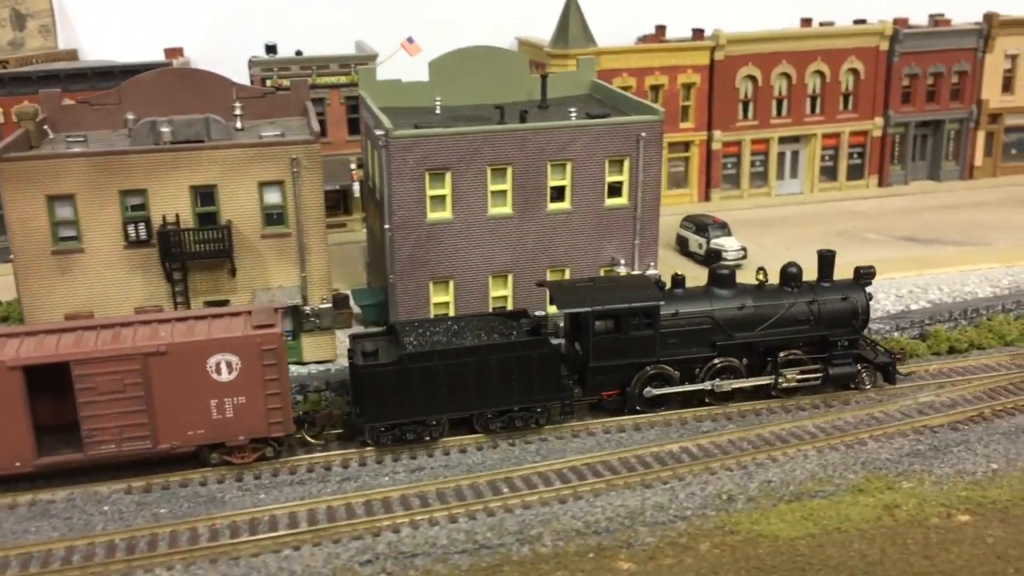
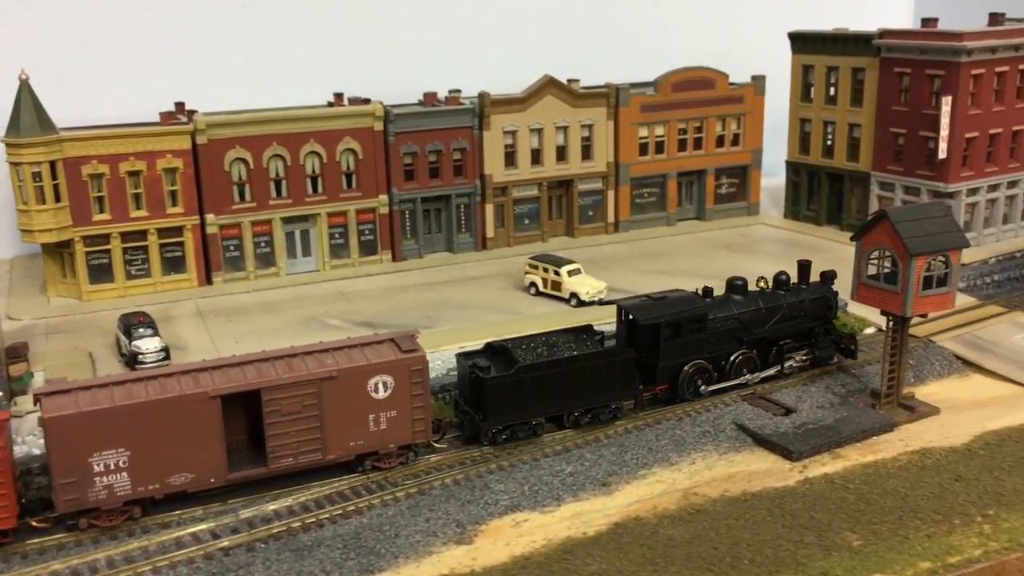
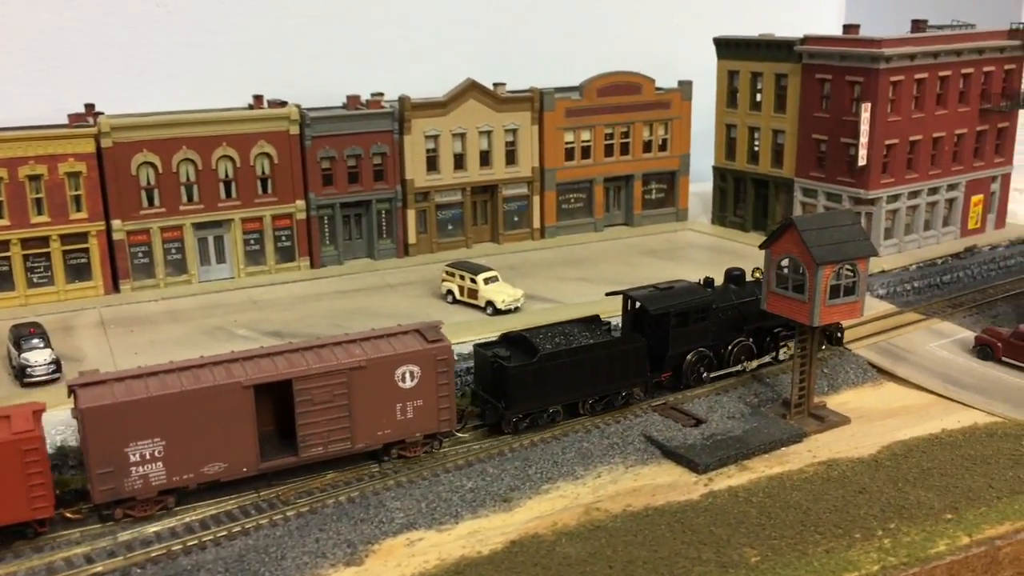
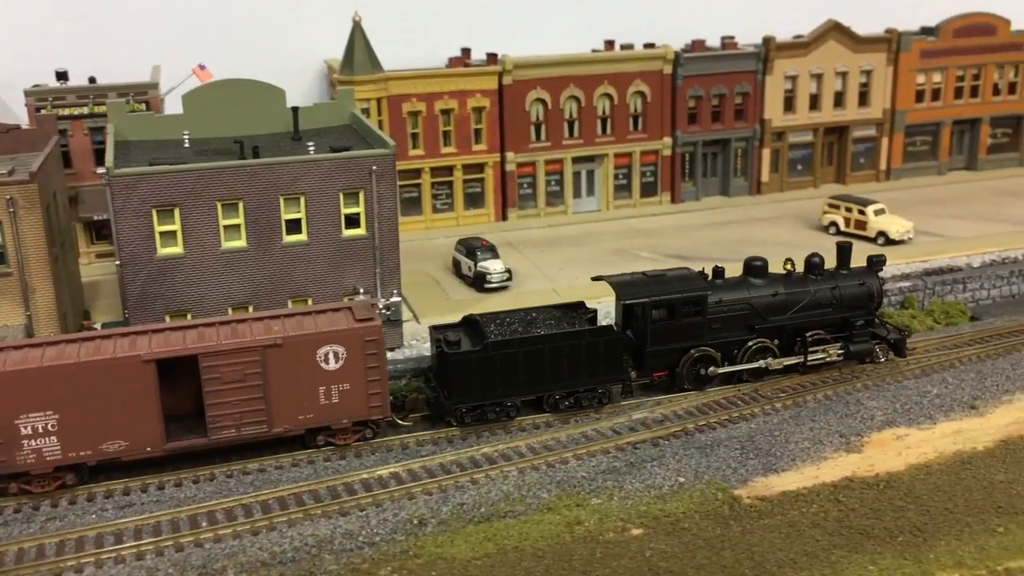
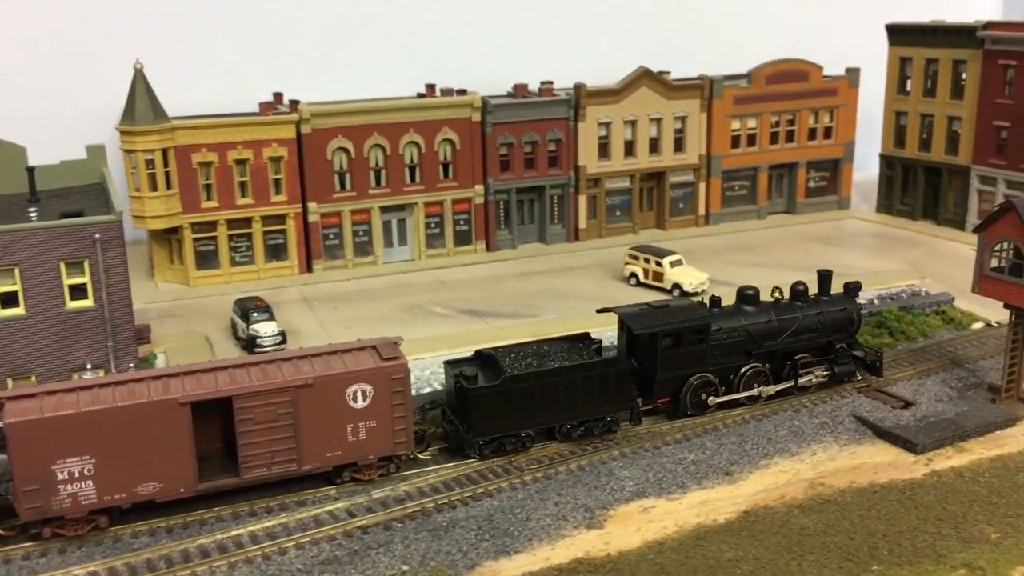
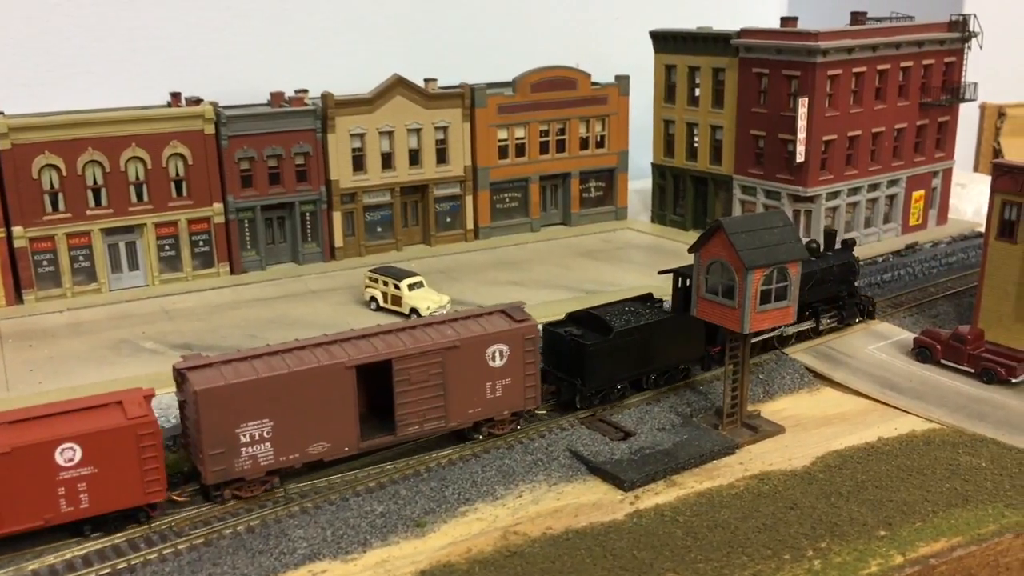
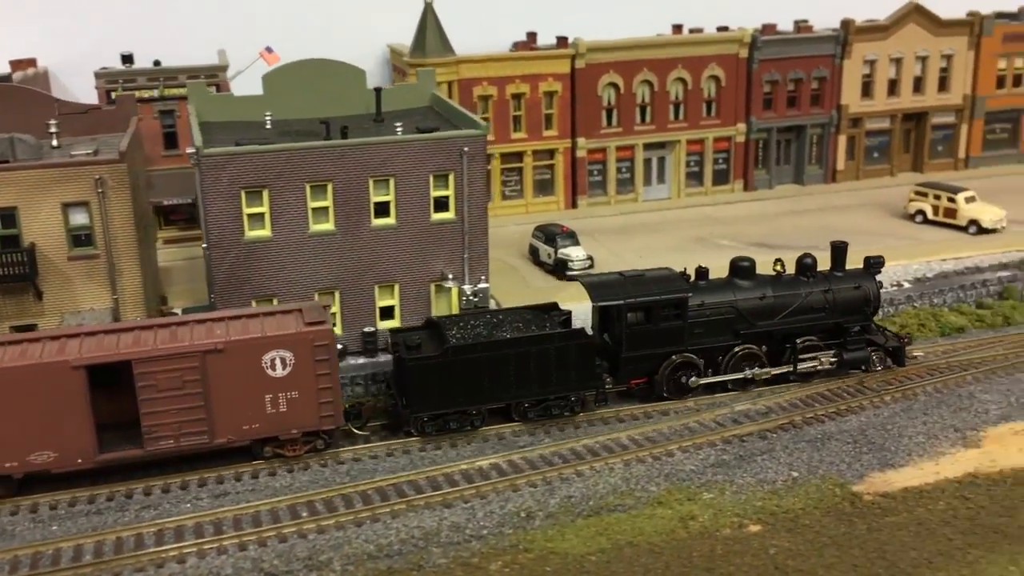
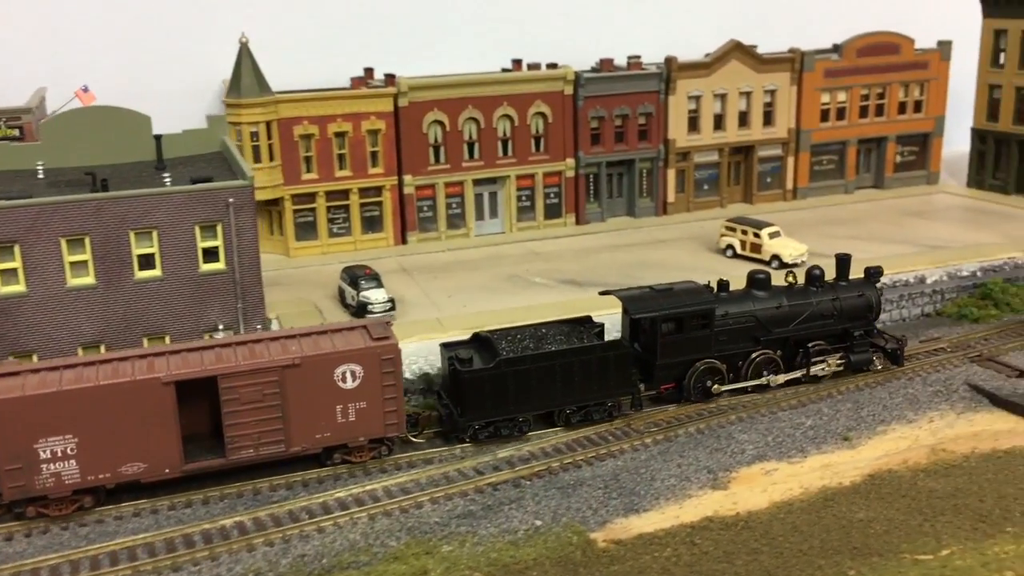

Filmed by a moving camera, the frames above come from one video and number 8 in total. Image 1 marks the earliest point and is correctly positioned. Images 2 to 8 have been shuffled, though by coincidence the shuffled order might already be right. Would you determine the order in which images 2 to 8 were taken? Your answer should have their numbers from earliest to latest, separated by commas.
7, 4, 8, 5, 2, 3, 6
